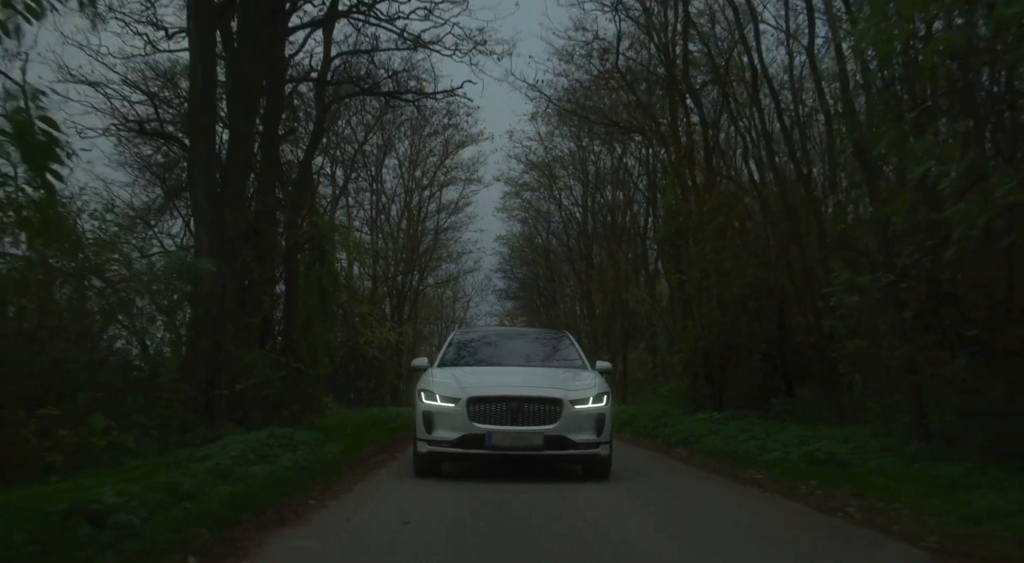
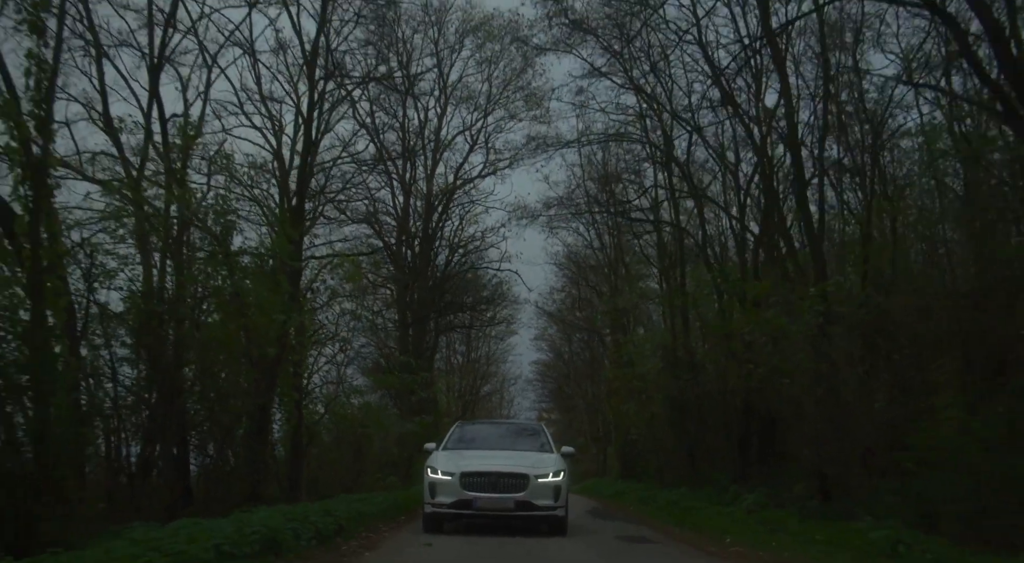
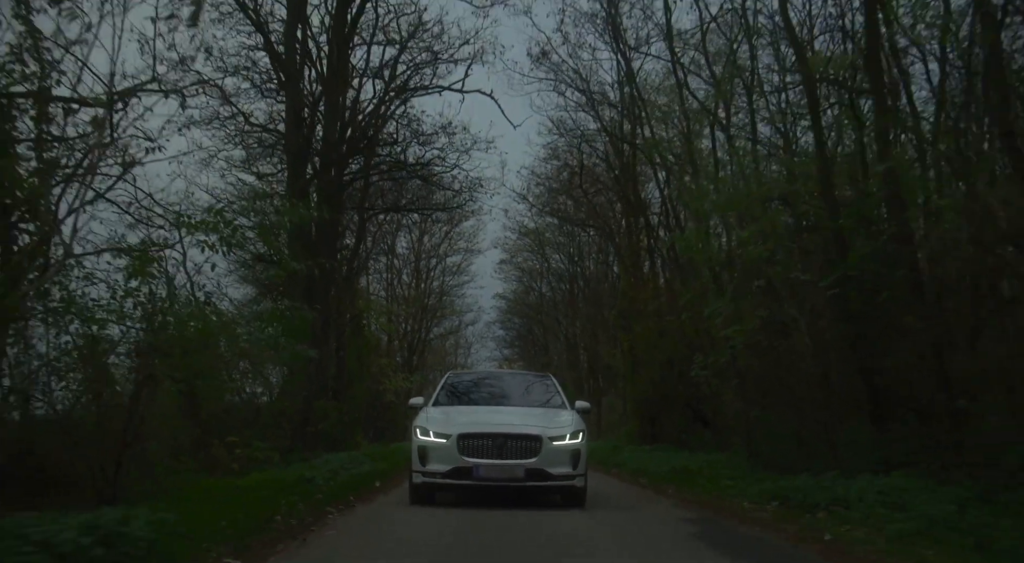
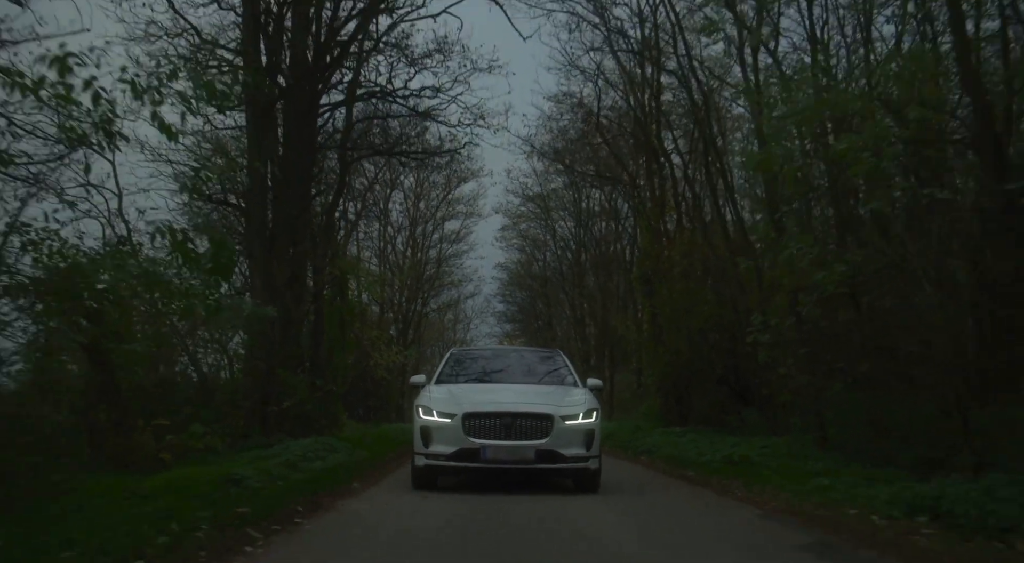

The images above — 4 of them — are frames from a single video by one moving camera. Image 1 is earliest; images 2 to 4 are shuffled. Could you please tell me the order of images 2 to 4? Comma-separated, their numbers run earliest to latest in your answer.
4, 3, 2
